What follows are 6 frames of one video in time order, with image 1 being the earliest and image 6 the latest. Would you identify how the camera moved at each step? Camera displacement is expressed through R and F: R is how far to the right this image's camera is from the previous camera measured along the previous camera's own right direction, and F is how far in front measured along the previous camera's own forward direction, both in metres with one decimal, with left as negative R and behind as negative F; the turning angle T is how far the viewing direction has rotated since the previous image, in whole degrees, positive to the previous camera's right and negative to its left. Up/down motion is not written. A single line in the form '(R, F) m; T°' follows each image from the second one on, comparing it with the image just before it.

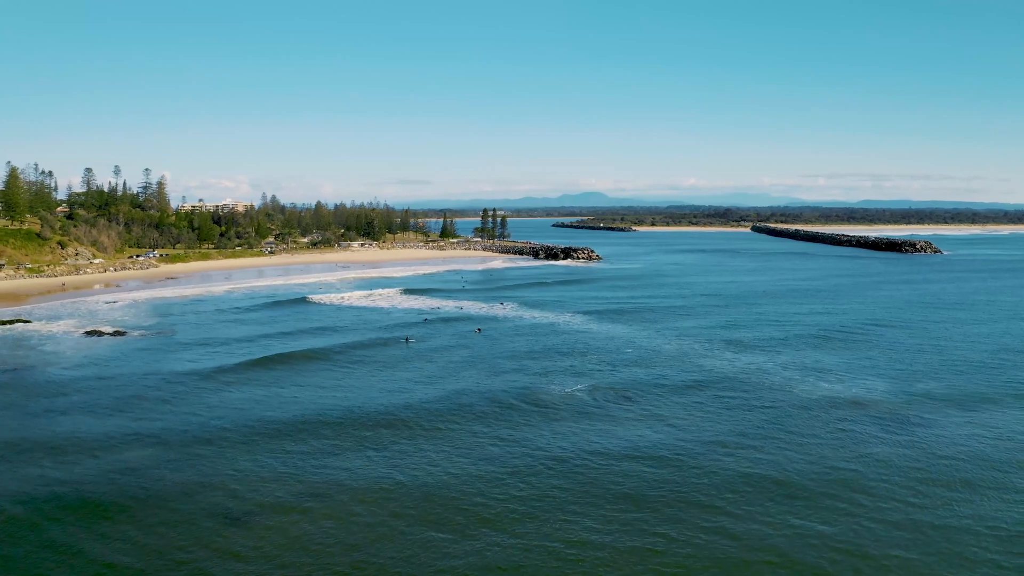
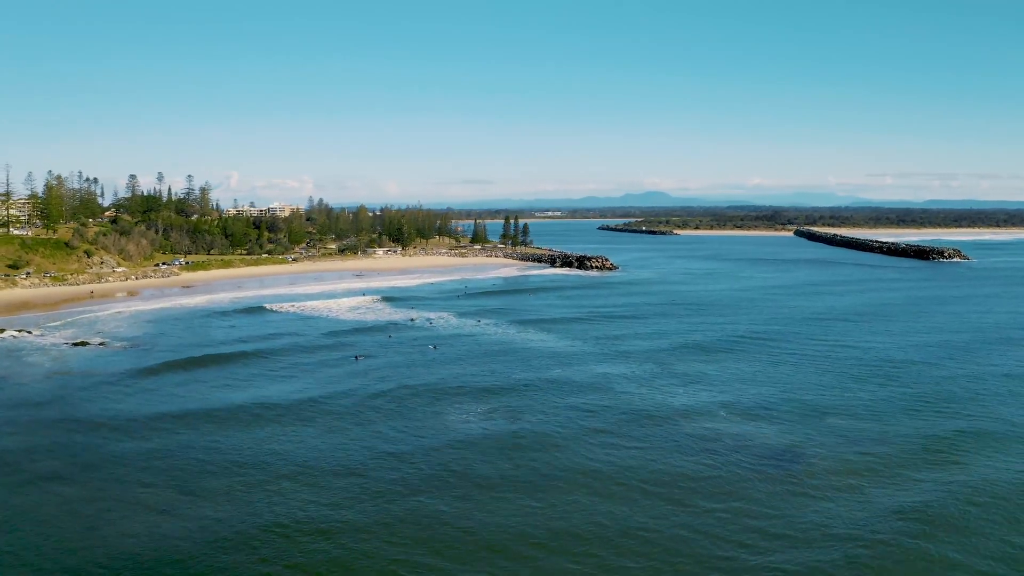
(+4.6, +0.4) m; -3°
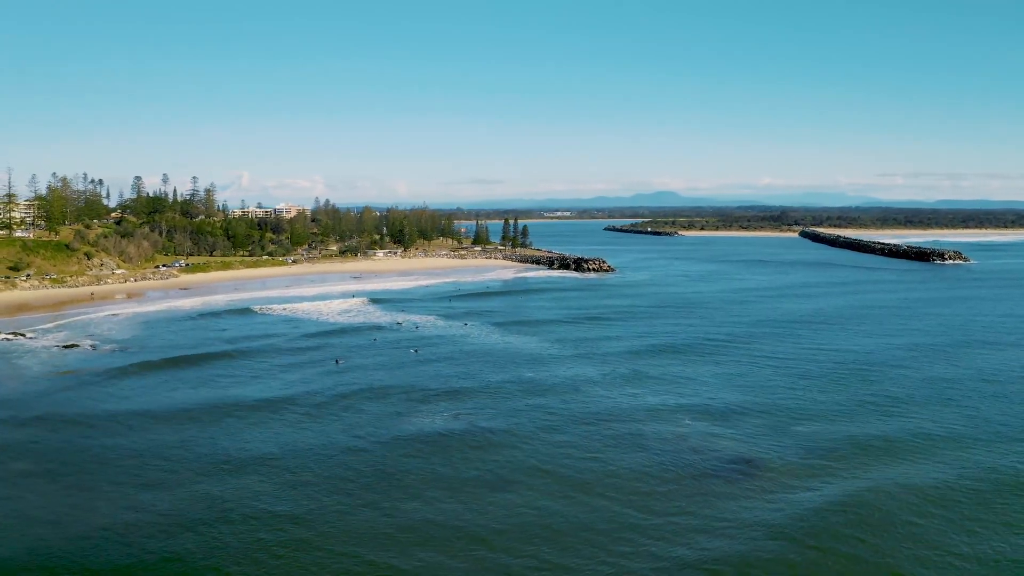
(+1.3, -0.1) m; 0°
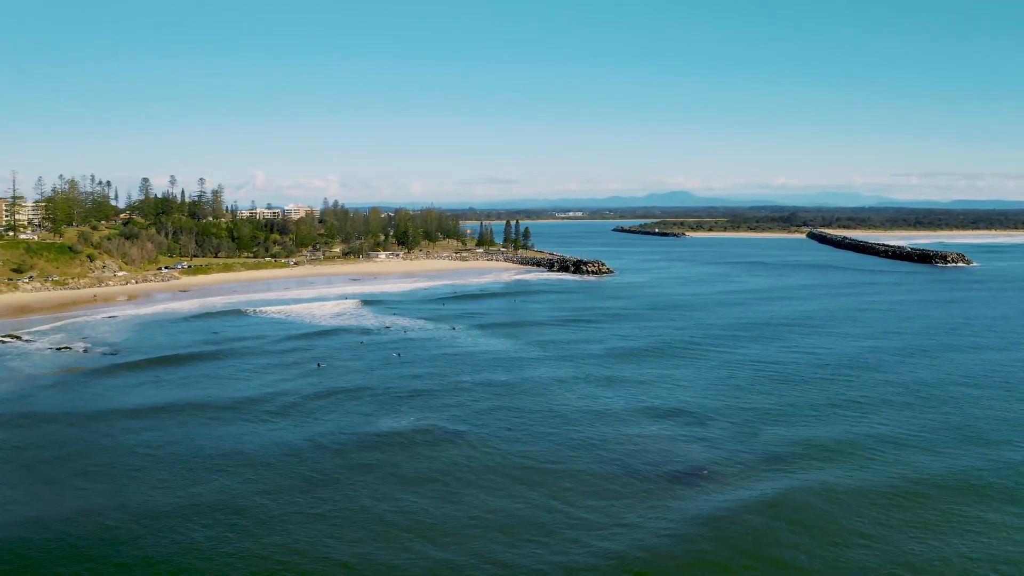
(+1.2, 0.0) m; -1°
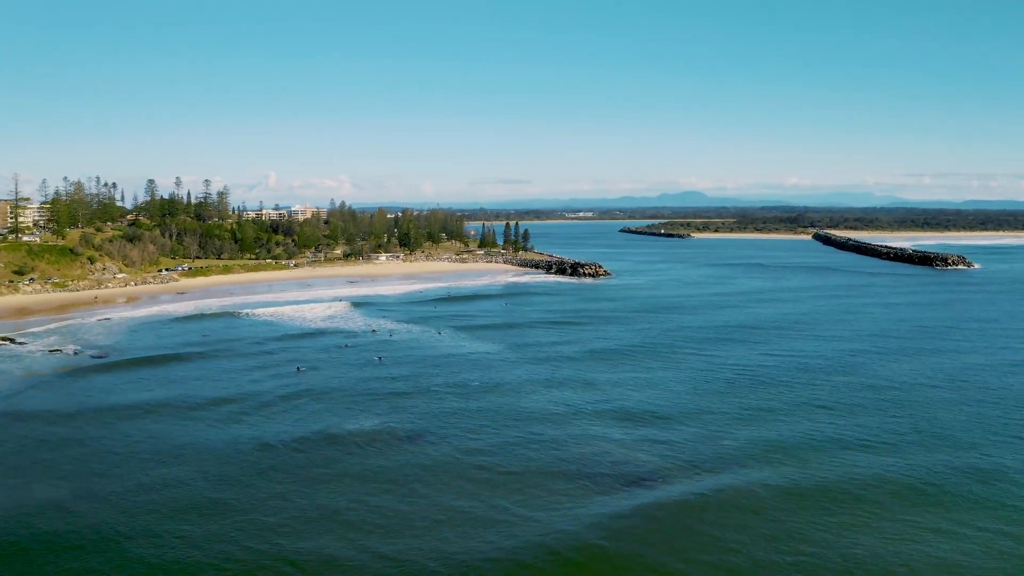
(+1.2, -0.1) m; 0°
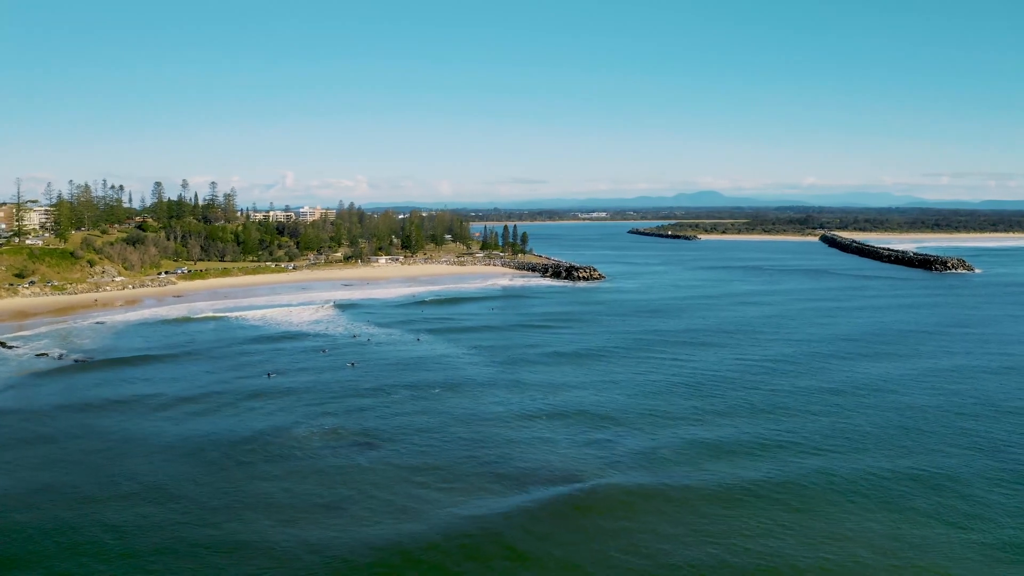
(+1.7, -0.2) m; -1°
